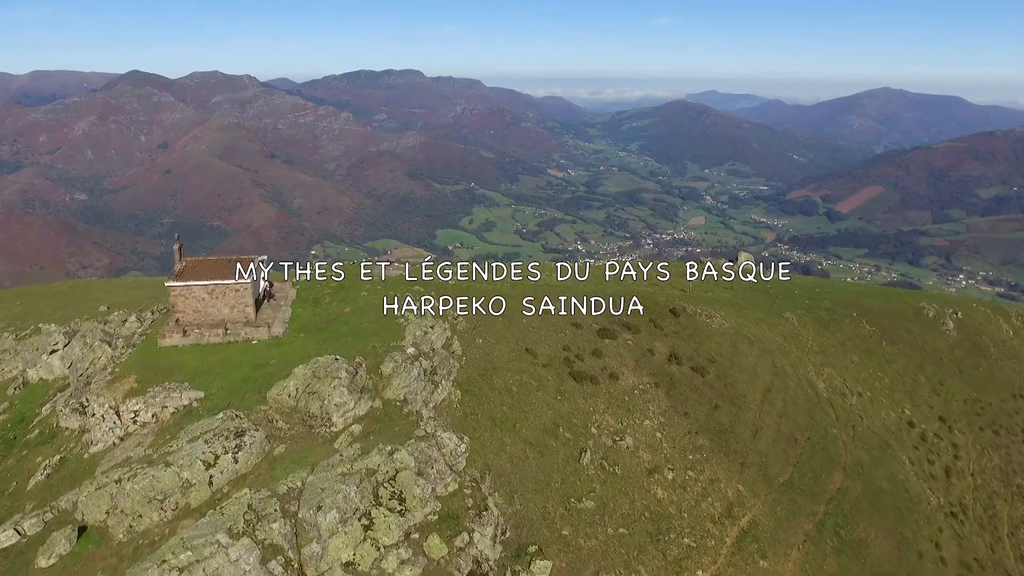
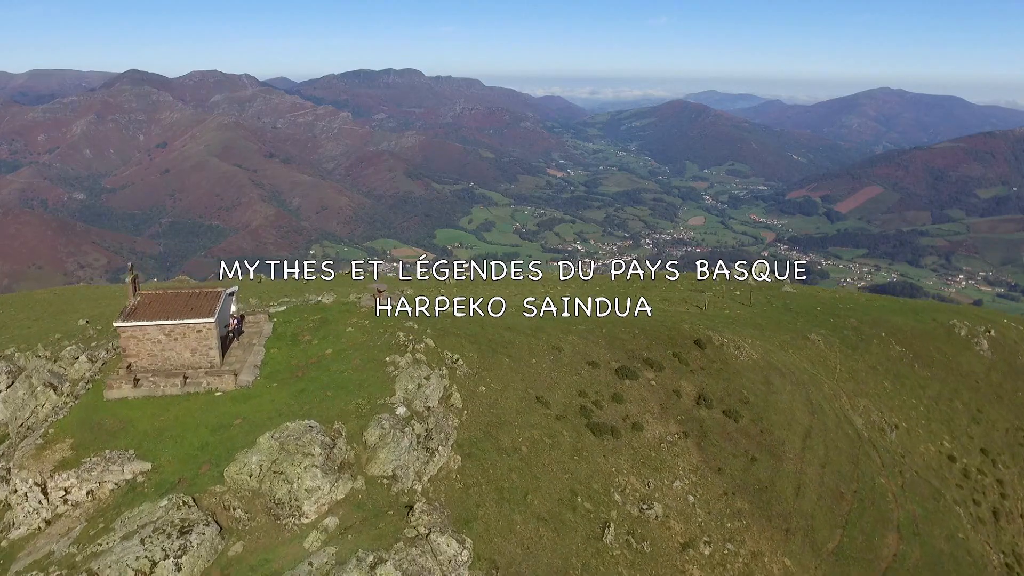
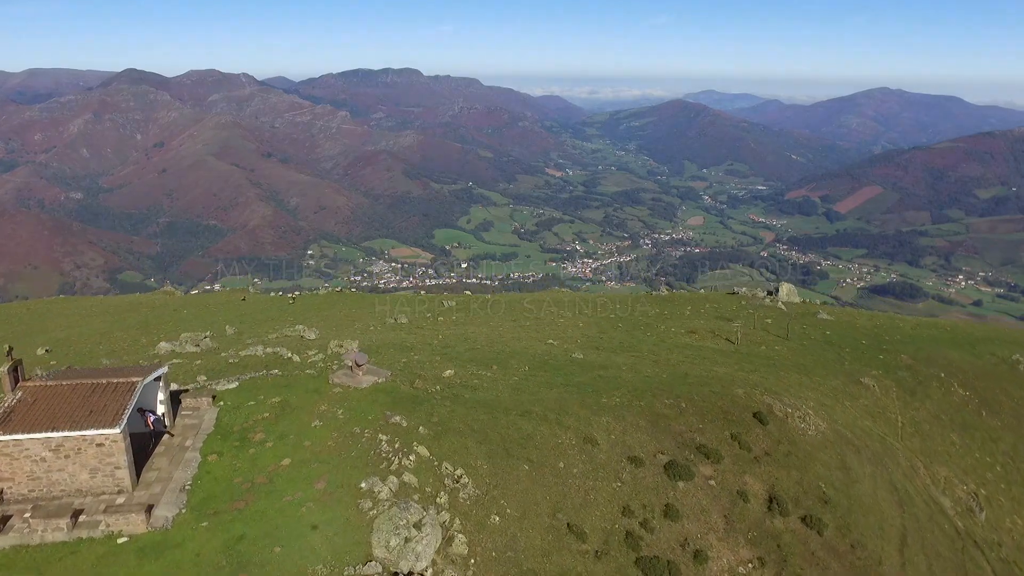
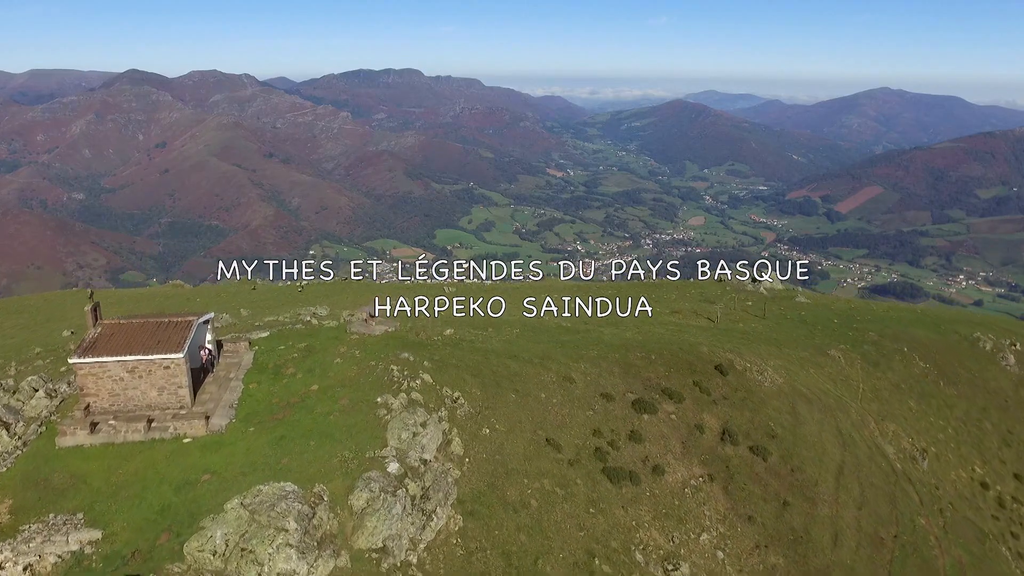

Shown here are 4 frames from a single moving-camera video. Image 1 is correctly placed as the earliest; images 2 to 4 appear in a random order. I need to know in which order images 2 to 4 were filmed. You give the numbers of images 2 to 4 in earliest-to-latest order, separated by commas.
2, 4, 3
